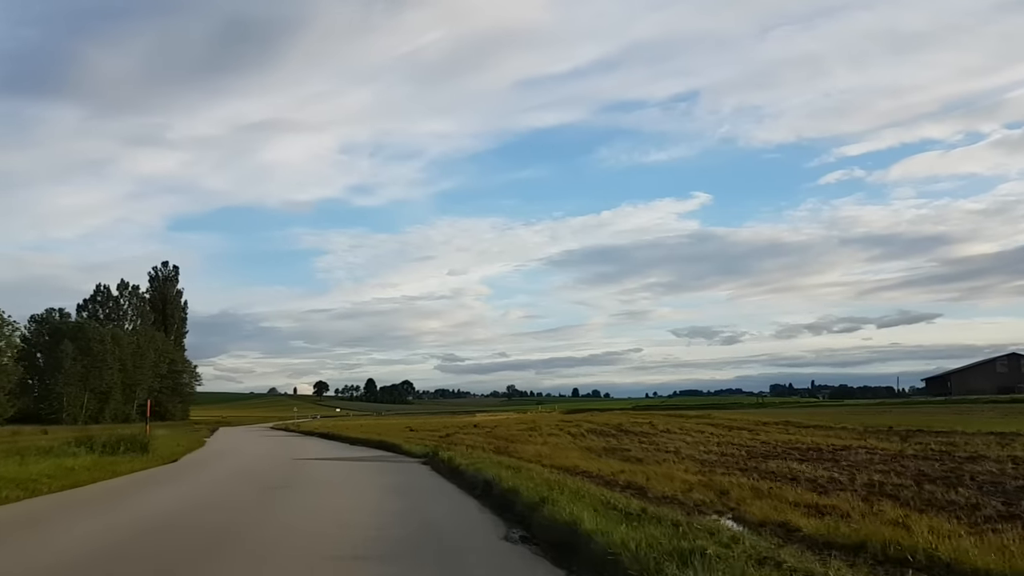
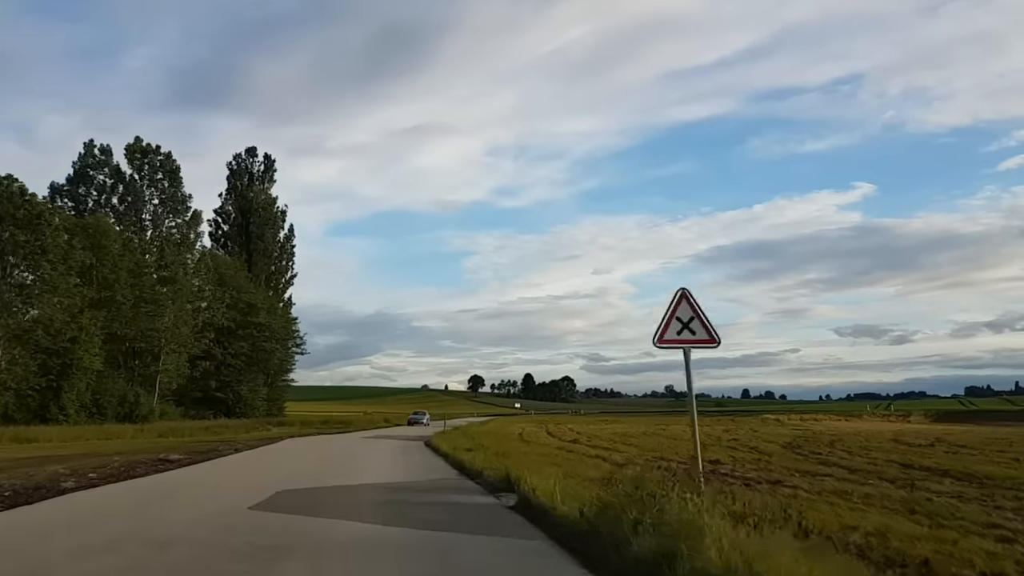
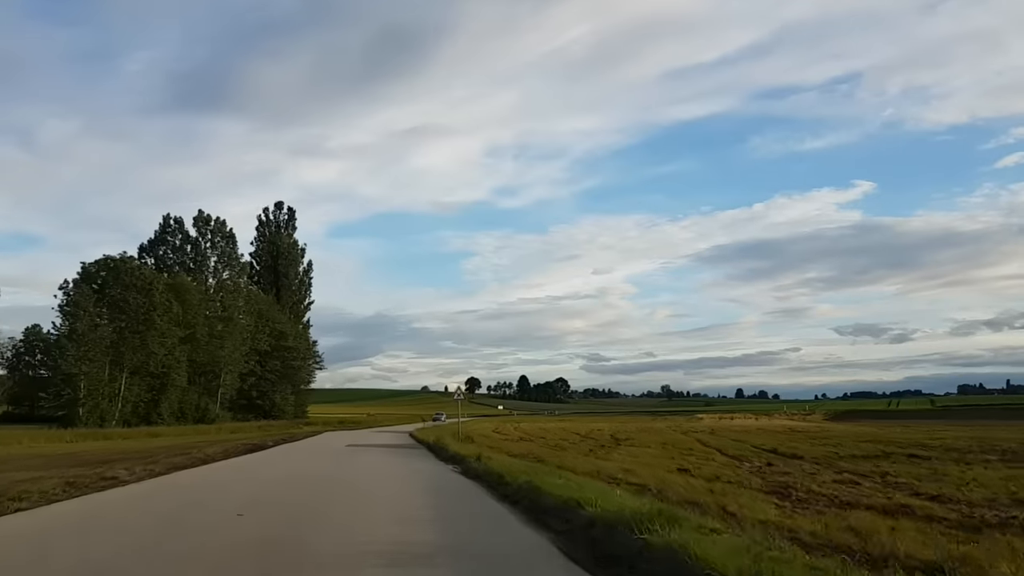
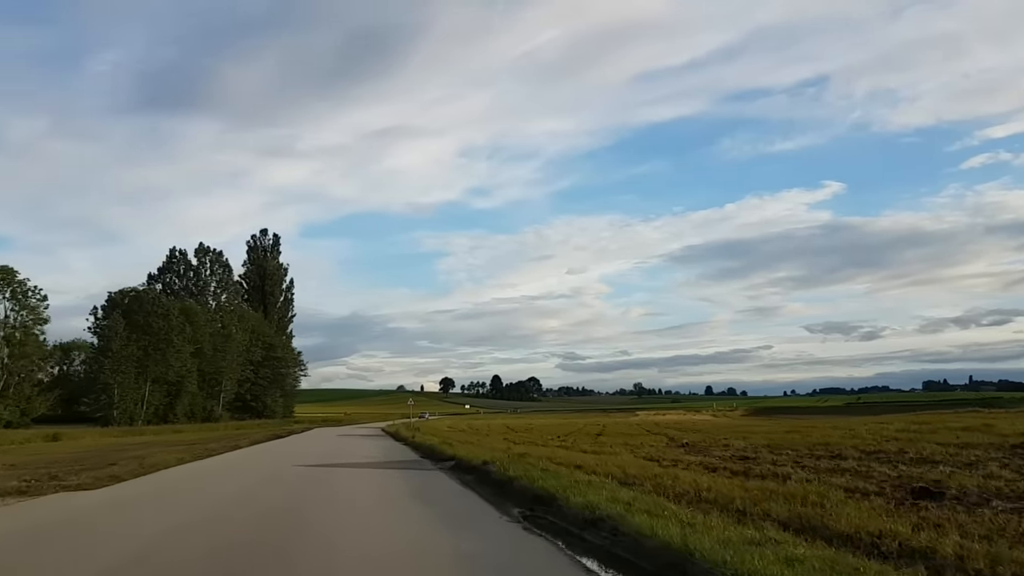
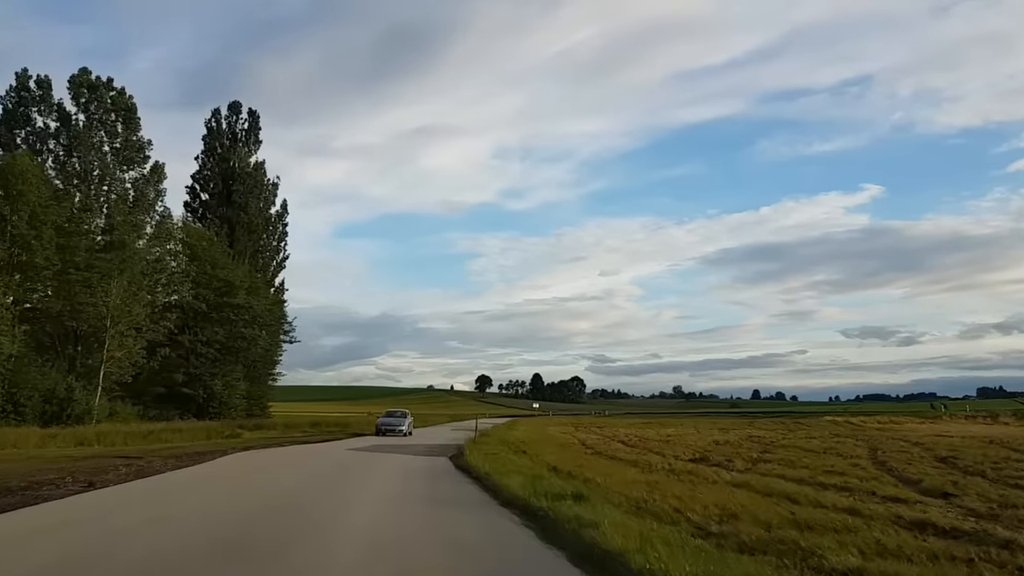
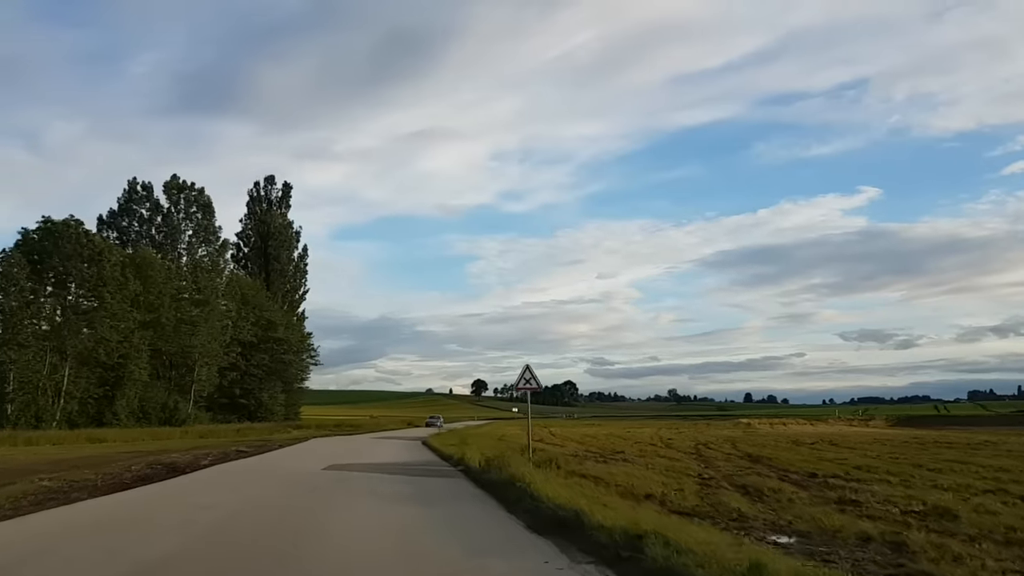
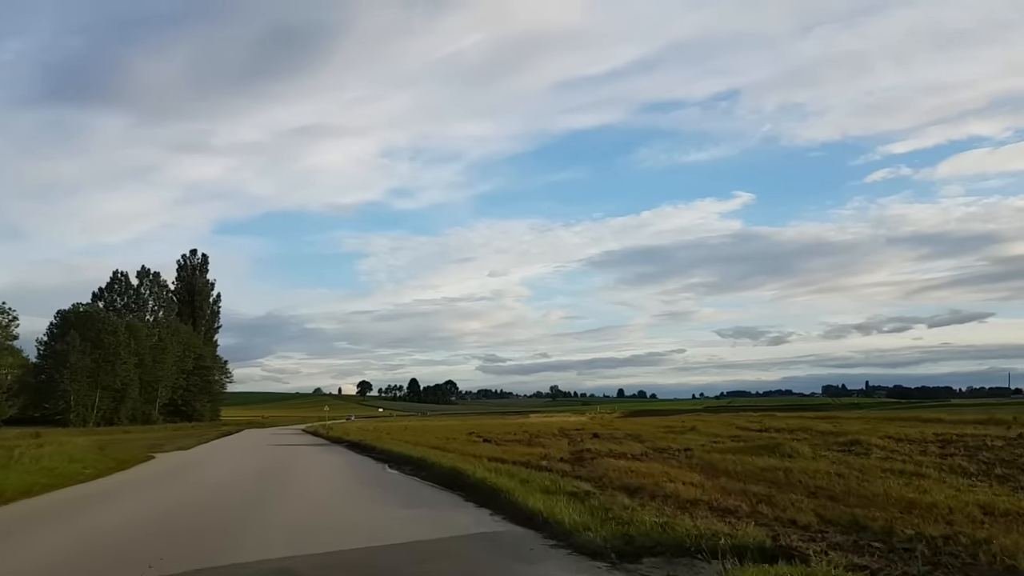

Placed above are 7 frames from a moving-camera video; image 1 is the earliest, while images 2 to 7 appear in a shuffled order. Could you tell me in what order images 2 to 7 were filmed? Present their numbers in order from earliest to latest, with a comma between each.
7, 4, 3, 6, 2, 5
